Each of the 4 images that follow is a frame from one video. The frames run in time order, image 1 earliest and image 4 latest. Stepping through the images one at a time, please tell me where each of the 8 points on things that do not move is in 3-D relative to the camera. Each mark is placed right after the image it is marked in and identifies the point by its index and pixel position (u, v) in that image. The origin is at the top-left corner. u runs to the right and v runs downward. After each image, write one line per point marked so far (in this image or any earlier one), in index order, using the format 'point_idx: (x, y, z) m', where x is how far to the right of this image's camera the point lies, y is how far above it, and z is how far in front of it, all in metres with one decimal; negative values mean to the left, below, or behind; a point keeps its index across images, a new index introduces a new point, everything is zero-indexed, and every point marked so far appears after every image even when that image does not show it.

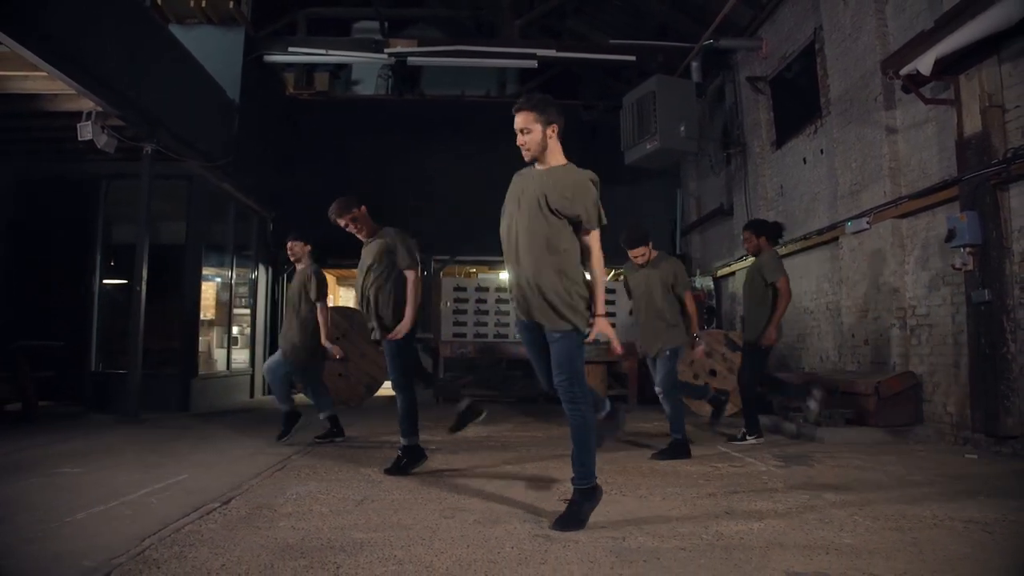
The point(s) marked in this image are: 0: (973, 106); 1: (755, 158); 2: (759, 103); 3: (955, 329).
0: (+3.6, +1.4, +5.4) m
1: (+3.6, +2.0, +10.3) m
2: (+3.7, +2.8, +10.2) m
3: (+3.8, -0.3, +5.8) m
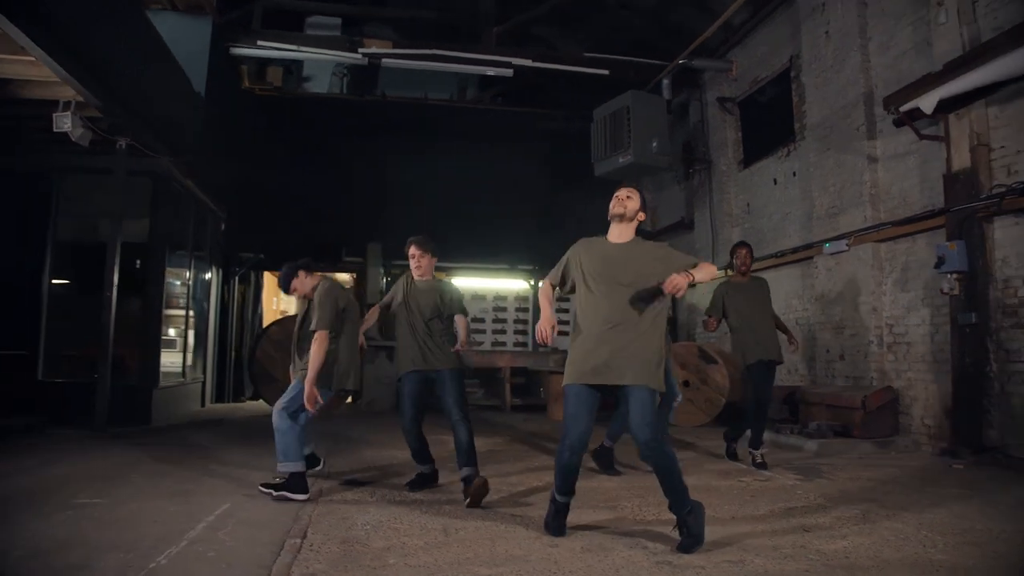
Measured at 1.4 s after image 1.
0: (+3.8, +1.2, +5.8) m
1: (+3.2, +1.8, +10.7) m
2: (+3.3, +2.6, +10.6) m
3: (+3.9, -0.5, +6.3) m
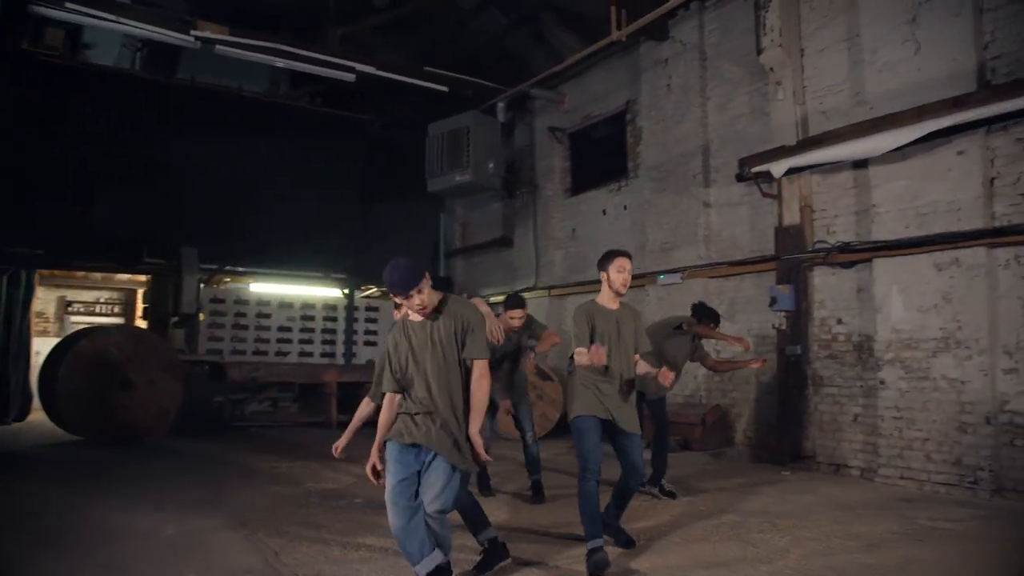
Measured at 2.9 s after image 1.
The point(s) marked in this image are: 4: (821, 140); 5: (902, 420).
0: (+2.8, +0.9, +7.0) m
1: (+0.6, +1.5, +11.3) m
2: (+0.7, +2.3, +11.3) m
3: (+2.7, -0.9, +7.5) m
4: (+2.8, +1.4, +6.3) m
5: (+3.4, -1.1, +5.9) m
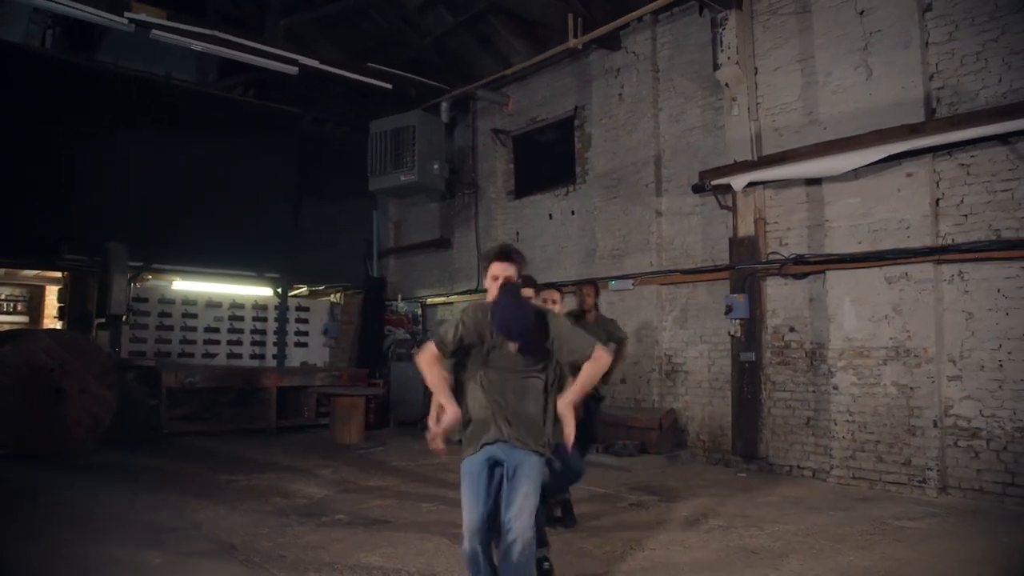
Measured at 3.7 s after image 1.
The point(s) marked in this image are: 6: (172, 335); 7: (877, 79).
0: (+2.5, +0.8, +7.3) m
1: (-0.4, +1.4, +11.3) m
2: (-0.2, +2.2, +11.2) m
3: (+2.2, -1.0, +7.7) m
4: (+2.6, +1.3, +6.6) m
5: (+3.1, -1.2, +6.3) m
6: (-5.4, -0.7, +11.0) m
7: (+3.4, +2.0, +6.5) m
